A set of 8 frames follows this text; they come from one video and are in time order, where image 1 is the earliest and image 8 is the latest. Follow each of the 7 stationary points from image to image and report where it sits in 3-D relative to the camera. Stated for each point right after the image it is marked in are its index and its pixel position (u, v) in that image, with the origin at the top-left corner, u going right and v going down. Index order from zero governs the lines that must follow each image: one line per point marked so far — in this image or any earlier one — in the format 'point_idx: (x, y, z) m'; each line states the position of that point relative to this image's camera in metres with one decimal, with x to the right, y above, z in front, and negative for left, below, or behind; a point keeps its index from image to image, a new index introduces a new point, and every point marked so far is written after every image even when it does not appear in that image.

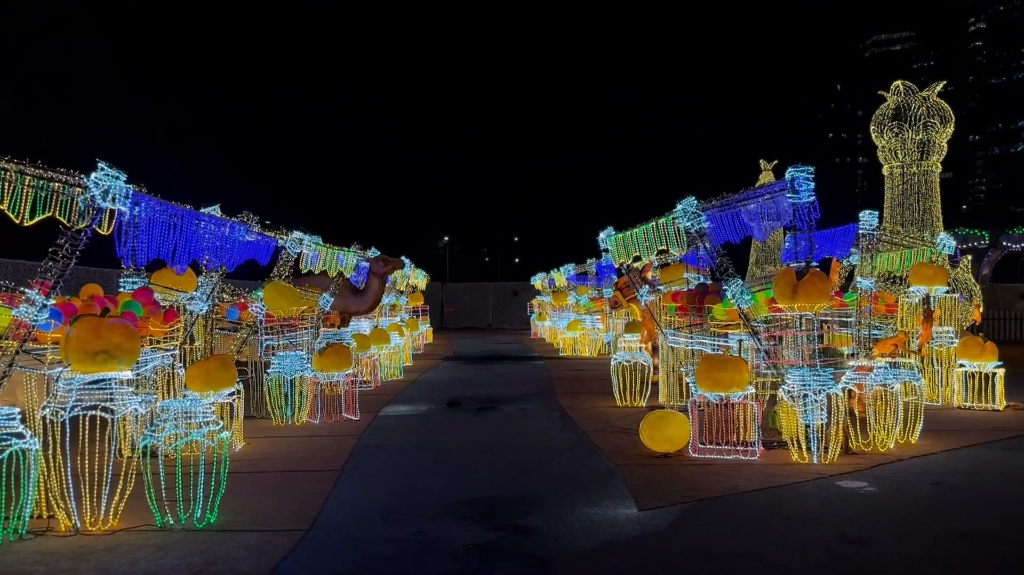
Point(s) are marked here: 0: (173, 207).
0: (-2.7, +0.6, +6.4) m
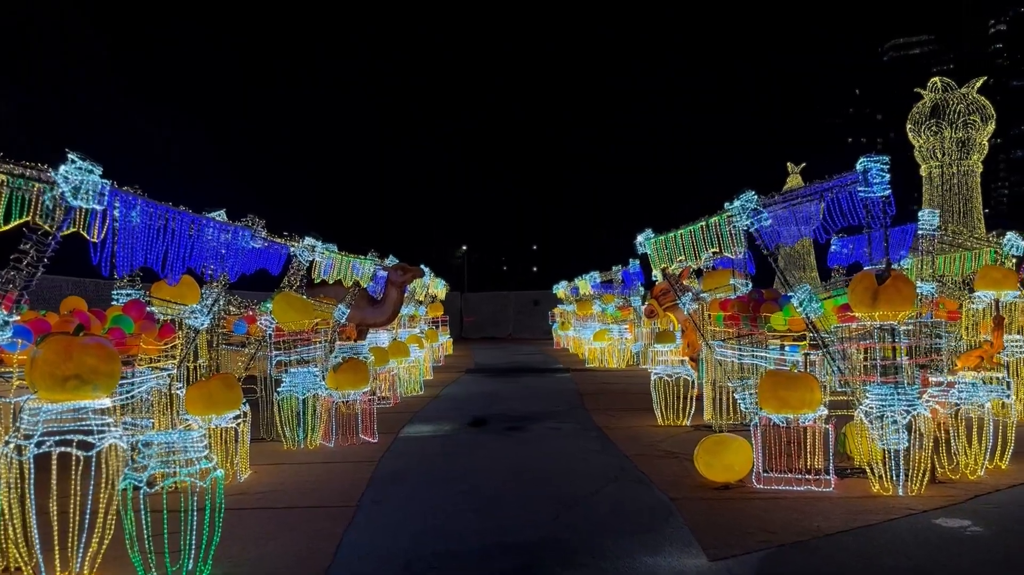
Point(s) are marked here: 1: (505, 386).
0: (-2.4, +0.5, +5.7) m
1: (-0.1, -1.7, +14.6) m
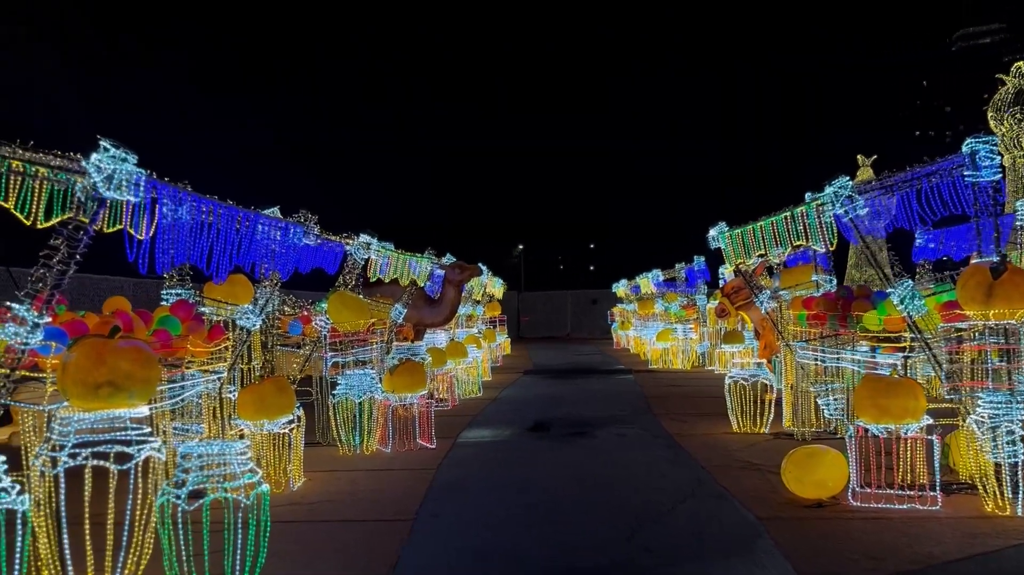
0: (-2.0, +0.5, +5.3) m
1: (+0.9, -1.7, +14.1) m
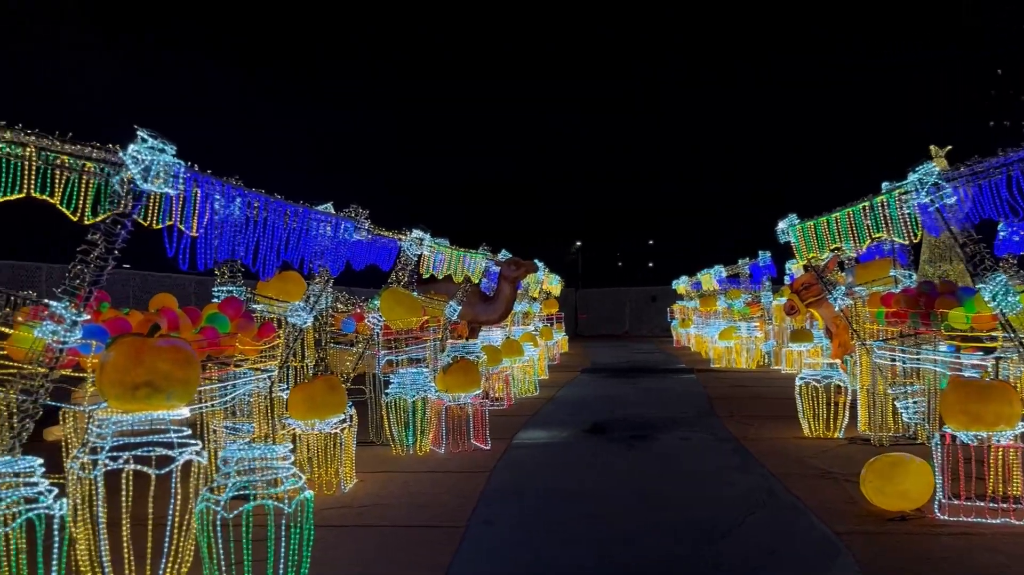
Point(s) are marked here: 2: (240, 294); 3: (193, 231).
0: (-1.6, +0.6, +5.2) m
1: (+1.9, -1.7, +13.7) m
2: (-2.3, -0.1, +6.9) m
3: (-1.8, +0.3, +4.6) m
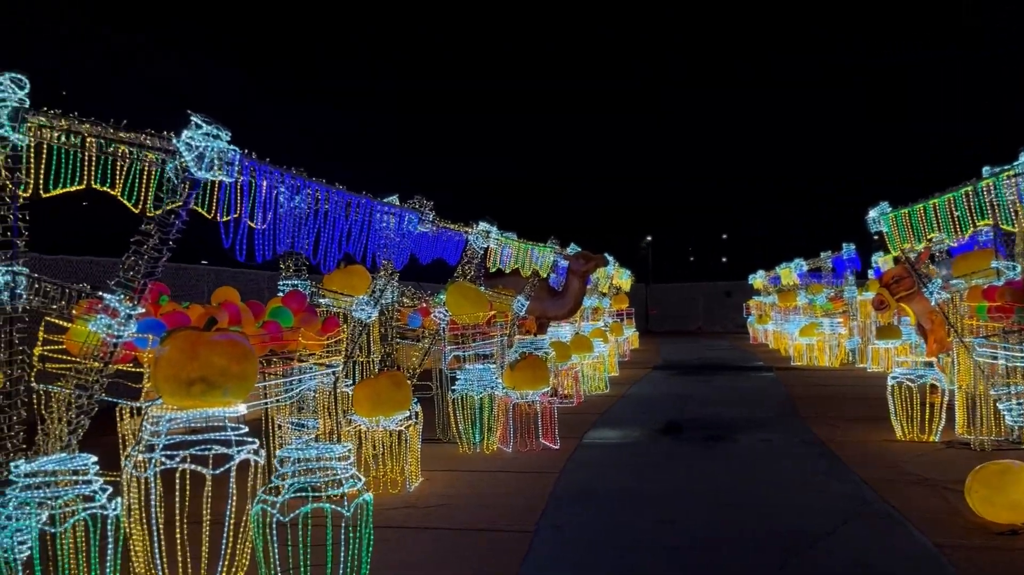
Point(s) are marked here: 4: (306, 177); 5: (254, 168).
0: (-1.2, +0.6, +5.0) m
1: (+3.0, -1.6, +13.3) m
2: (-1.7, 0.0, +6.8) m
3: (-1.4, +0.3, +4.4) m
4: (-1.2, +0.6, +4.9) m
5: (-1.3, +0.6, +4.2) m
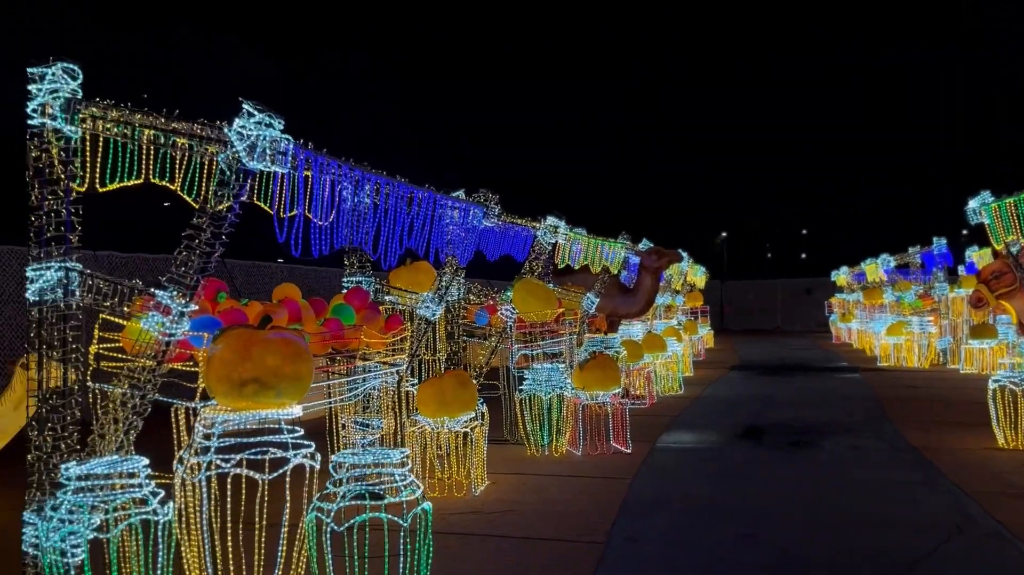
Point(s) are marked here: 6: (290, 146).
0: (-0.8, +0.6, +4.8) m
1: (+4.0, -1.5, +12.7) m
2: (-1.1, 0.0, +6.7) m
3: (-1.0, +0.4, +4.3) m
4: (-0.8, +0.7, +4.7) m
5: (-1.0, +0.6, +4.0) m
6: (-1.0, +0.6, +3.7) m
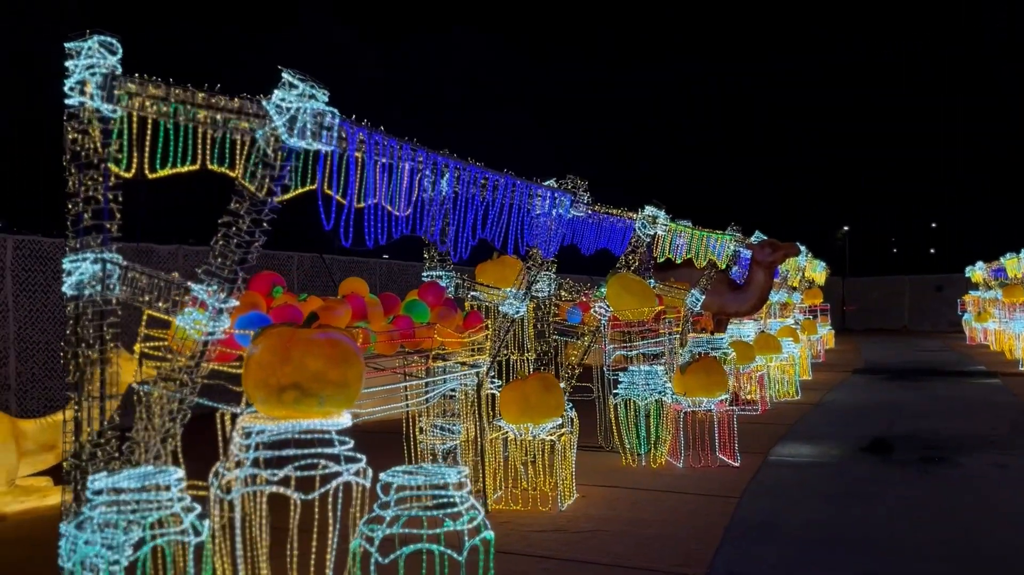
0: (-0.4, +0.7, +4.4) m
1: (+5.5, -1.5, +11.6) m
2: (-0.5, +0.1, +6.3) m
3: (-0.7, +0.4, +3.9) m
4: (-0.4, +0.7, +4.3) m
5: (-0.6, +0.6, +3.5) m
6: (-0.7, +0.6, +3.3) m
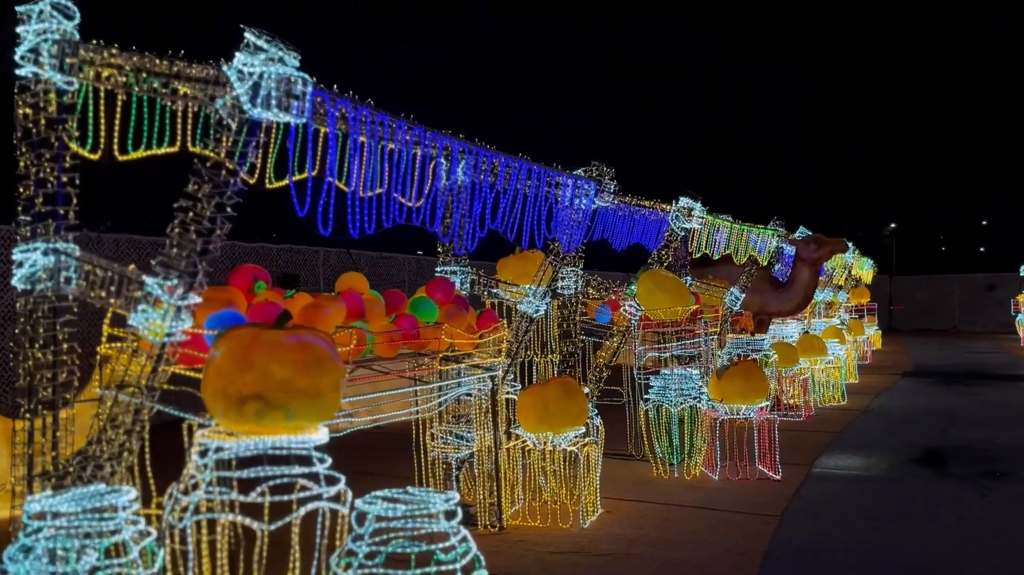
0: (-0.3, +0.7, +3.9) m
1: (+5.8, -1.5, +10.9) m
2: (-0.3, +0.1, +5.8) m
3: (-0.6, +0.4, +3.4) m
4: (-0.3, +0.7, +3.8) m
5: (-0.6, +0.7, +3.1) m
6: (-0.7, +0.7, +2.9) m
